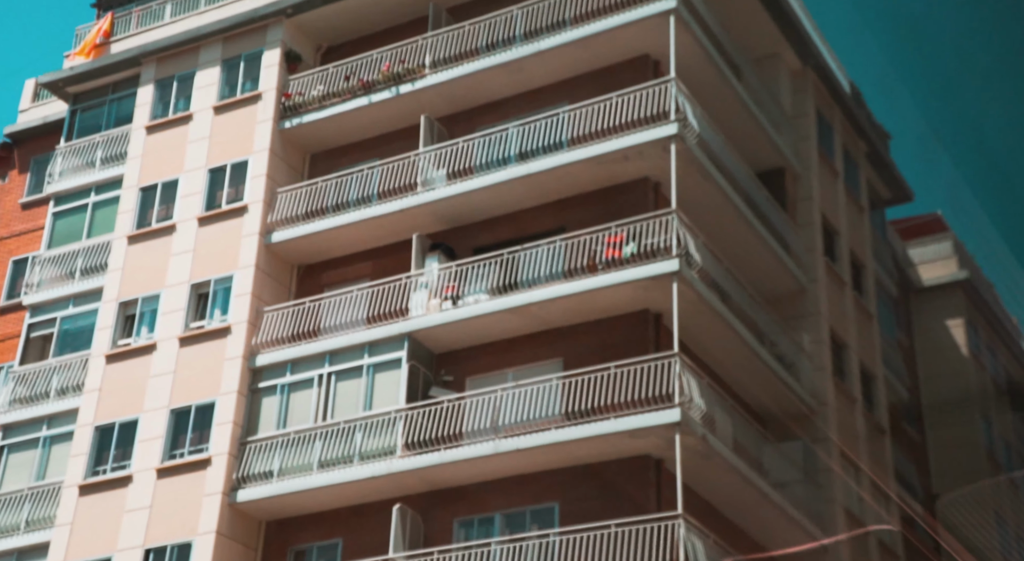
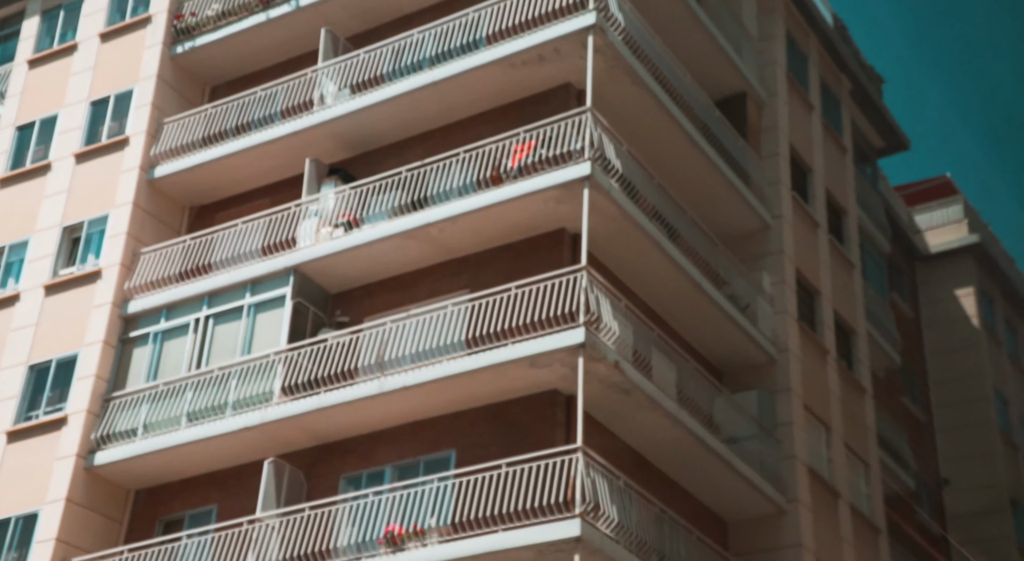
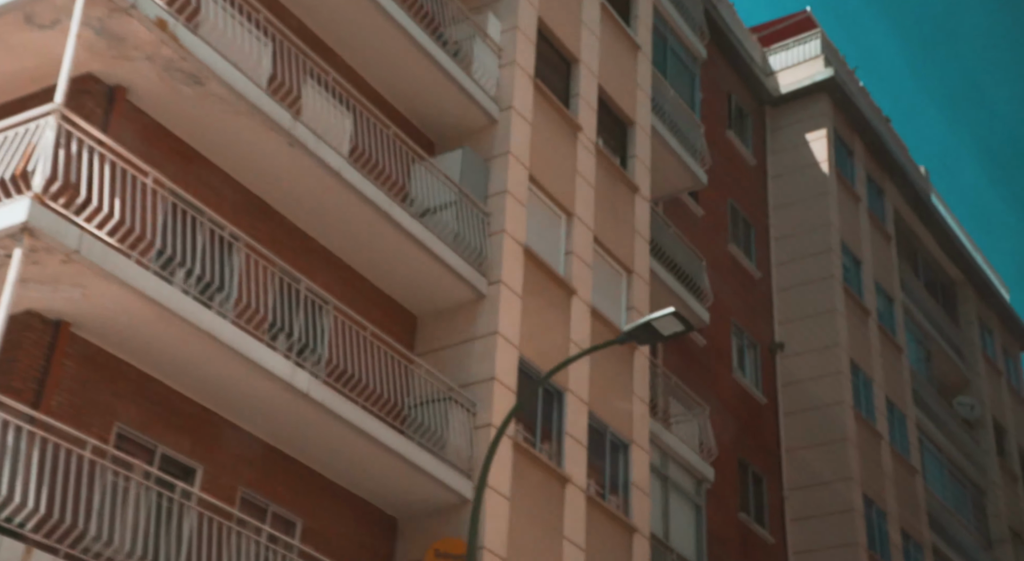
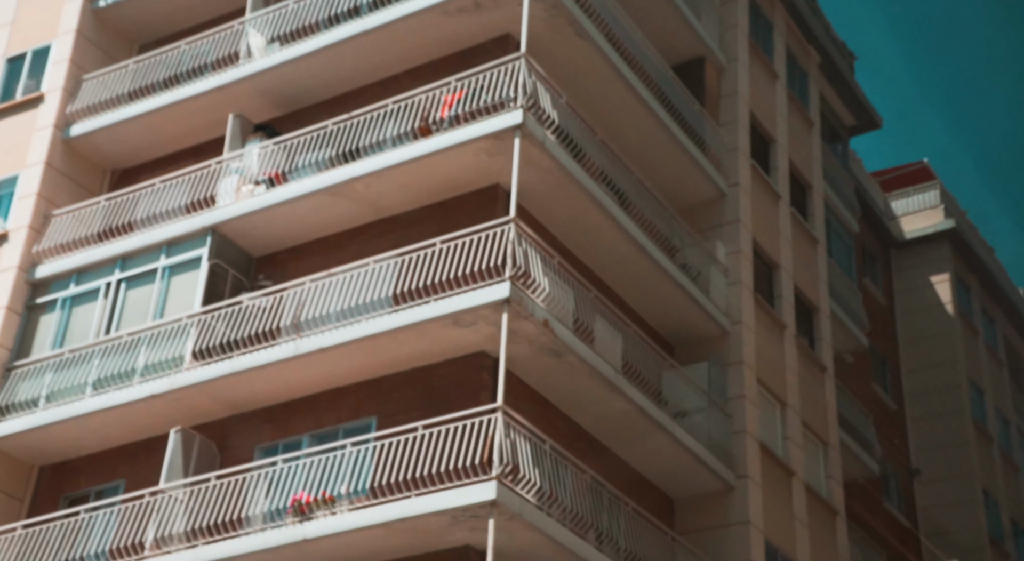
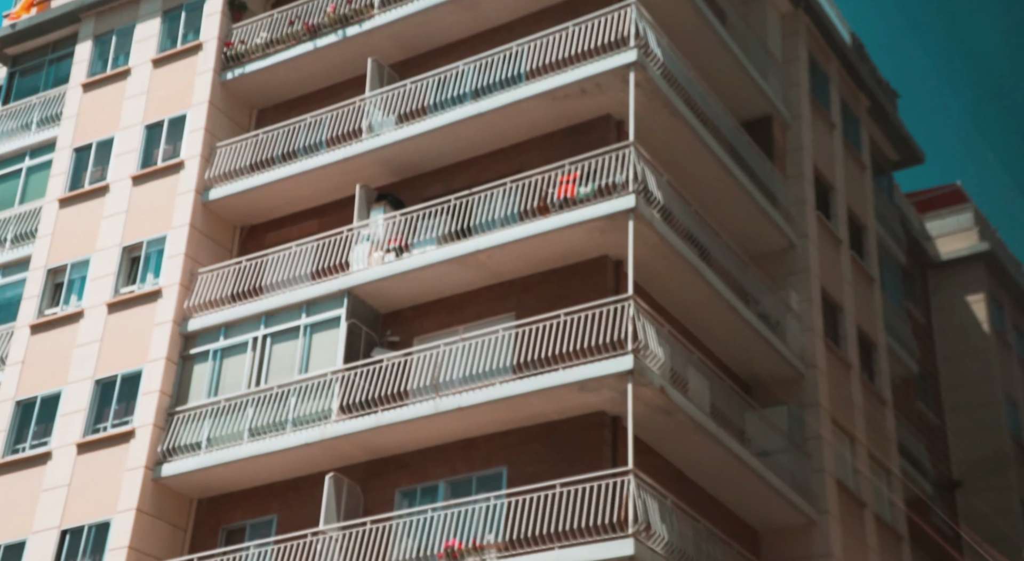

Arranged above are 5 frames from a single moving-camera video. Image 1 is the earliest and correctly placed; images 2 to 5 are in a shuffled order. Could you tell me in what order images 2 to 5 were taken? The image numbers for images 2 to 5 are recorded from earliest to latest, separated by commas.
5, 2, 4, 3
